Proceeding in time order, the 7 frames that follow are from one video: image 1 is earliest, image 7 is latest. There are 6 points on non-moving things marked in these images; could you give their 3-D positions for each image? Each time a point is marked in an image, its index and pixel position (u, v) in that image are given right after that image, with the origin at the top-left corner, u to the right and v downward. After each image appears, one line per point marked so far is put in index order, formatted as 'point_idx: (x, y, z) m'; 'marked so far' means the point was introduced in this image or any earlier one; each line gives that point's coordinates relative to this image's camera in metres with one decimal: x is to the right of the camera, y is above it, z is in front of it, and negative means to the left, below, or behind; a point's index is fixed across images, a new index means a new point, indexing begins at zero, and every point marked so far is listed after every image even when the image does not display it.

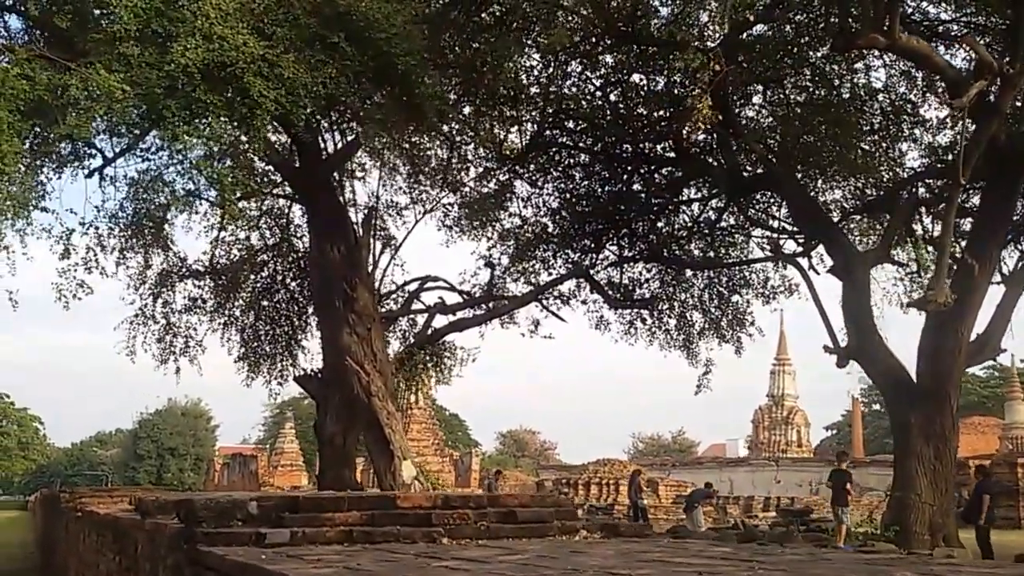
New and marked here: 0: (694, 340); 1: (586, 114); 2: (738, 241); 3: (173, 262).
0: (+2.3, -0.7, +12.8) m
1: (+0.8, +1.9, +11.0) m
2: (+2.8, +0.6, +12.5) m
3: (-3.9, +0.3, +11.9) m
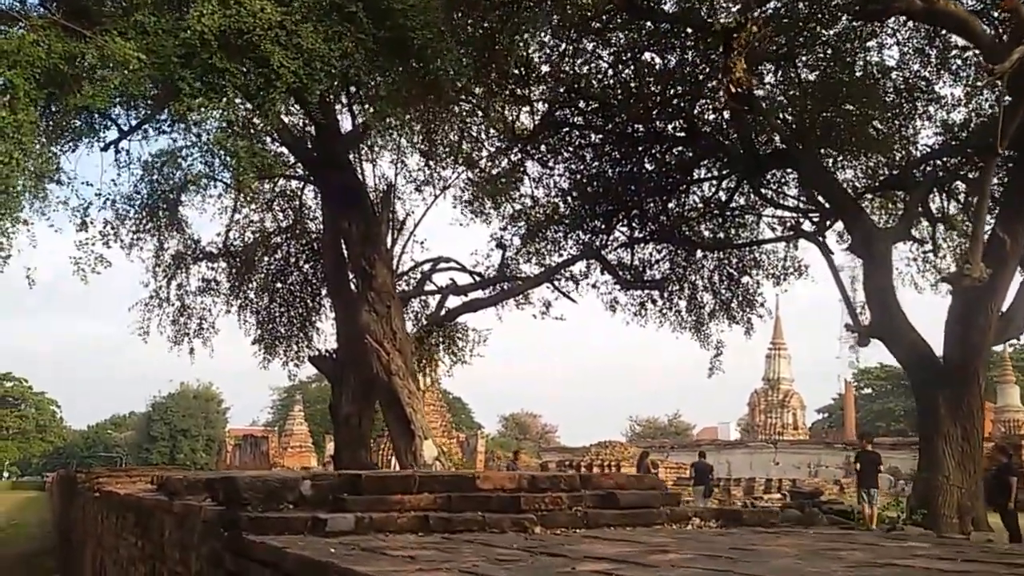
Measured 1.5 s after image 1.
0: (+2.5, -0.4, +12.7) m
1: (+0.9, +2.1, +10.9) m
2: (+2.9, +0.8, +12.3) m
3: (-3.8, +0.5, +11.7) m
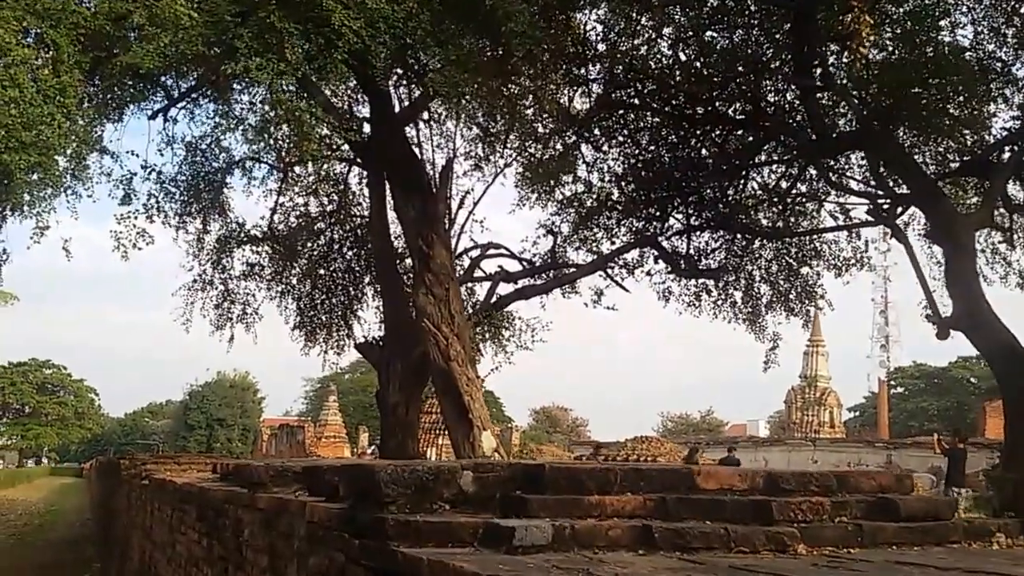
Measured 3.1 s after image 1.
0: (+3.1, -0.3, +12.2) m
1: (+1.5, +2.2, +10.4) m
2: (+3.5, +0.9, +11.8) m
3: (-3.2, +0.7, +11.4) m
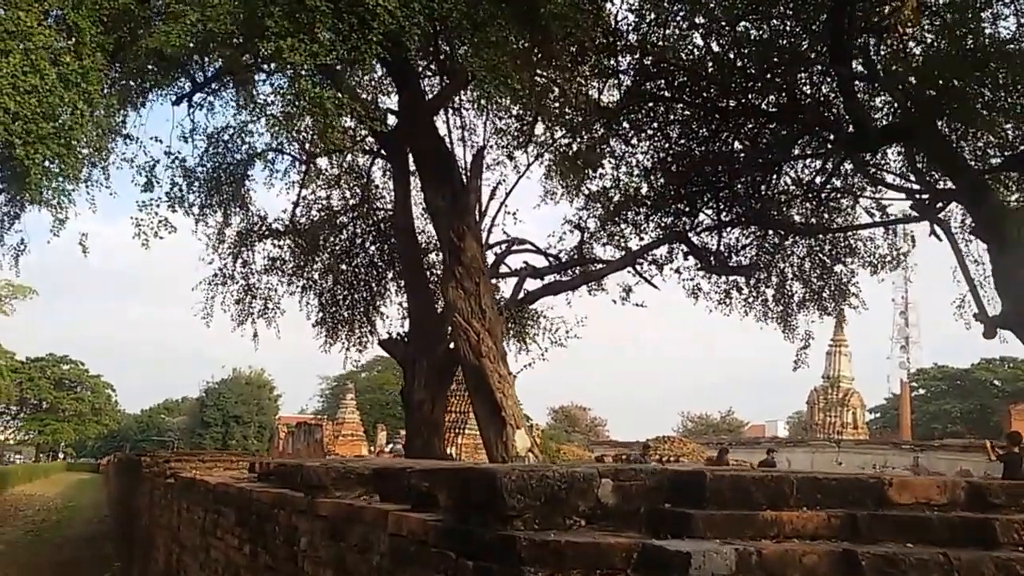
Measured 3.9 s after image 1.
0: (+3.4, -0.3, +12.0) m
1: (+1.8, +2.2, +10.2) m
2: (+3.9, +0.9, +11.6) m
3: (-2.9, +0.8, +11.2) m
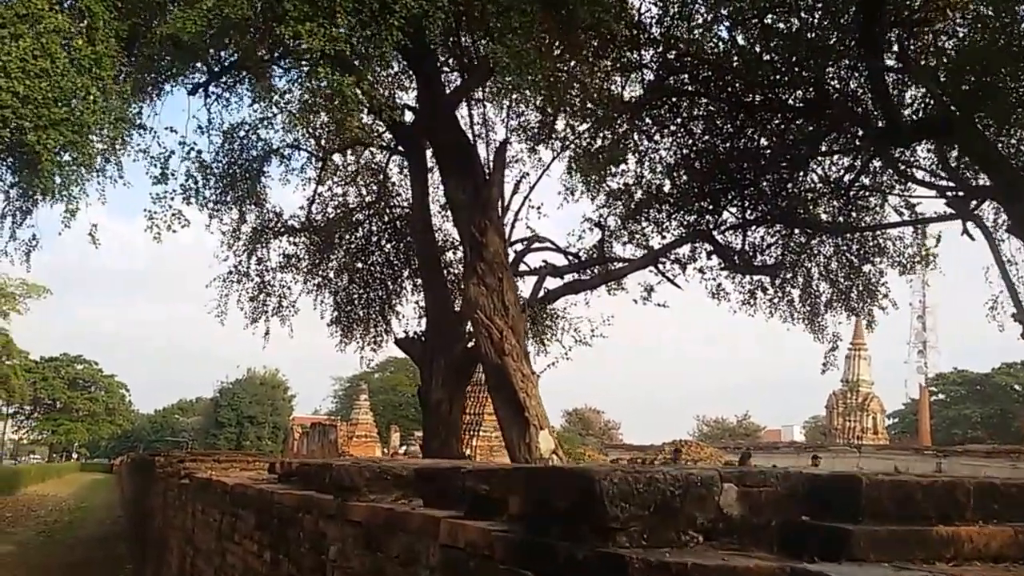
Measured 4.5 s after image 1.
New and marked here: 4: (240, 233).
0: (+3.6, -0.3, +11.7) m
1: (+2.0, +2.3, +9.9) m
2: (+4.1, +0.9, +11.3) m
3: (-2.7, +0.8, +11.1) m
4: (-3.0, +0.6, +10.9) m
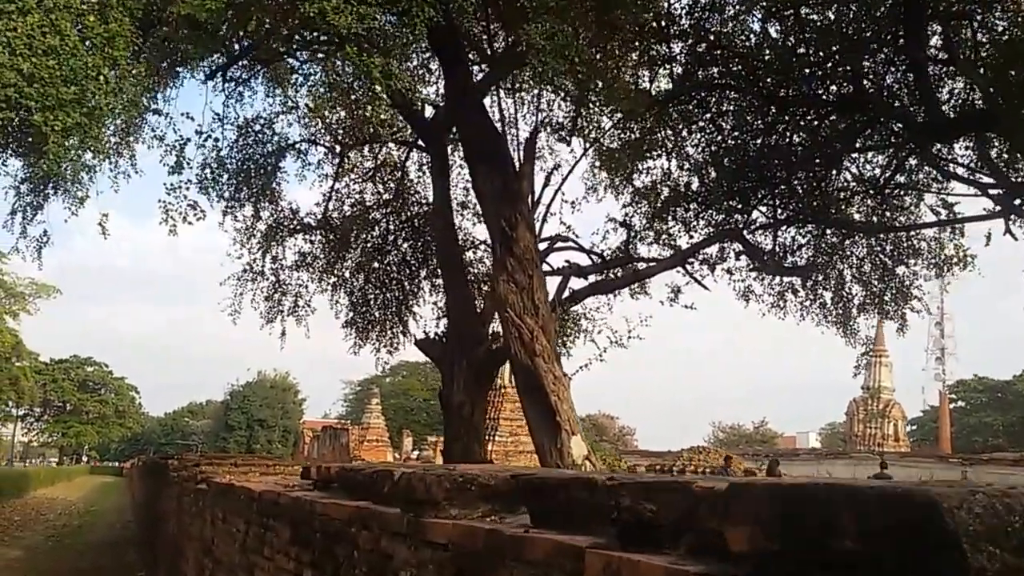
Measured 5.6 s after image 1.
0: (+3.8, -0.3, +11.3) m
1: (+2.2, +2.2, +9.6) m
2: (+4.3, +0.9, +10.9) m
3: (-2.4, +0.8, +10.8) m
4: (-2.7, +0.6, +10.6) m
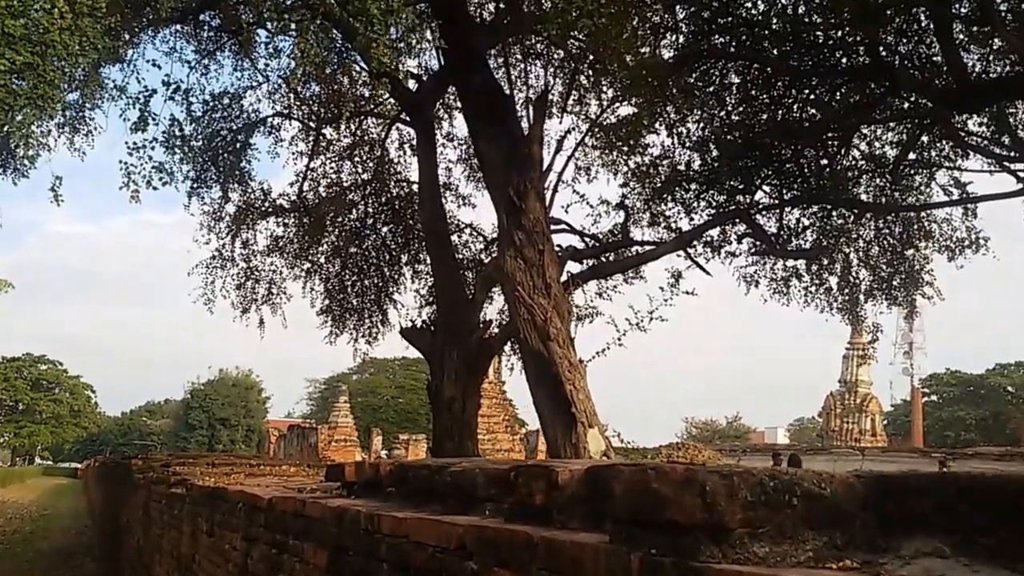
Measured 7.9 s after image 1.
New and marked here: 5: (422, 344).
0: (+3.7, -0.2, +10.8) m
1: (+2.2, +2.4, +9.0) m
2: (+4.2, +1.1, +10.4) m
3: (-2.6, +0.9, +10.0) m
4: (-2.8, +0.7, +9.8) m
5: (-0.8, -0.5, +8.6) m
